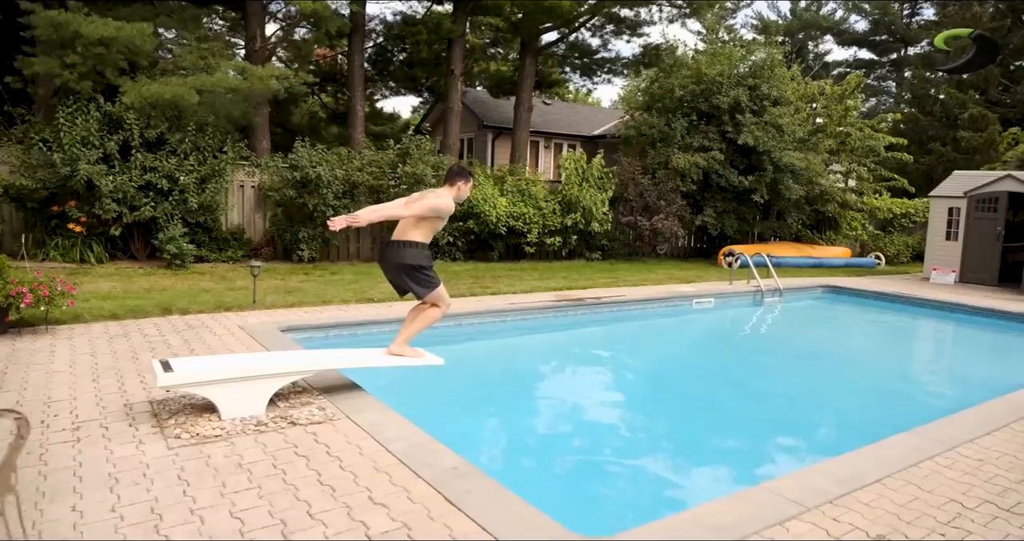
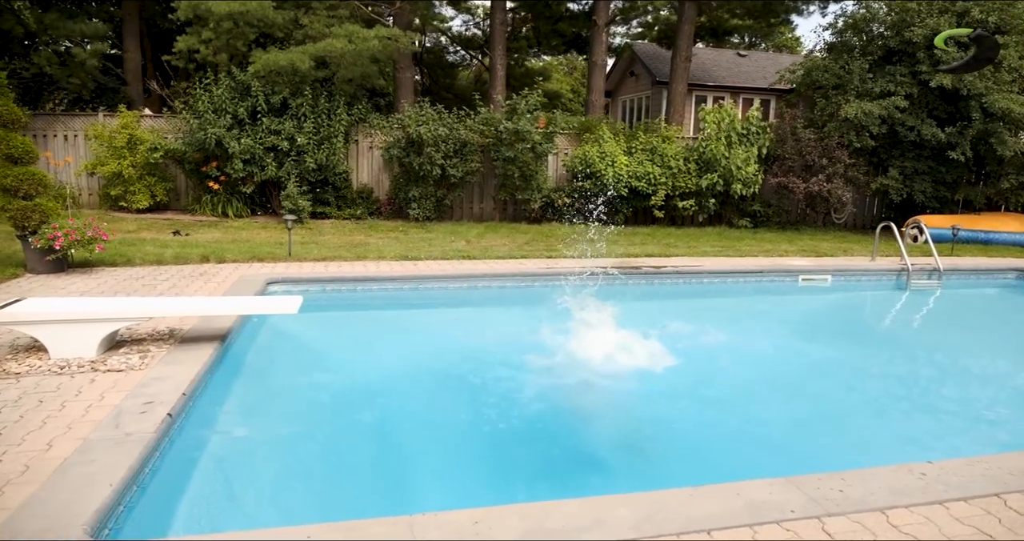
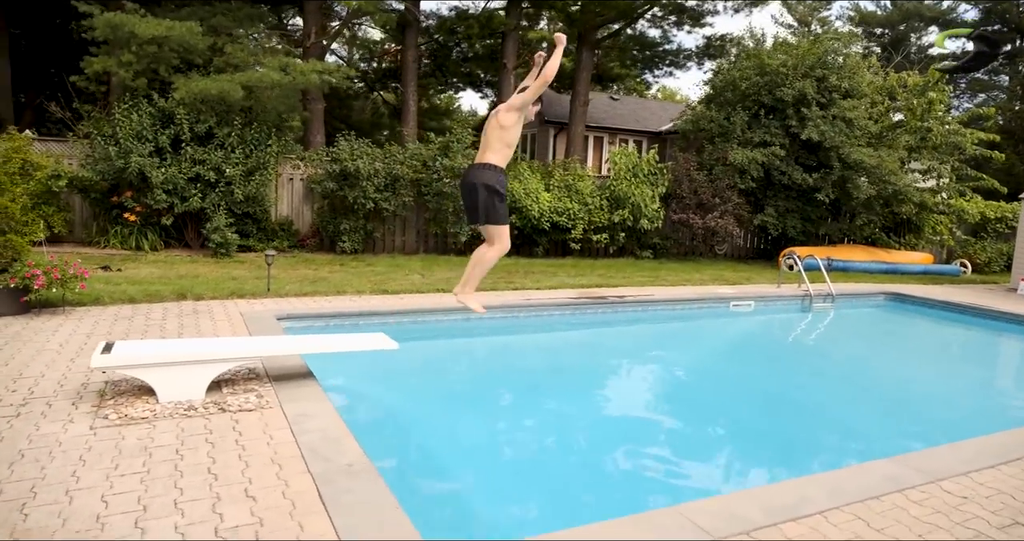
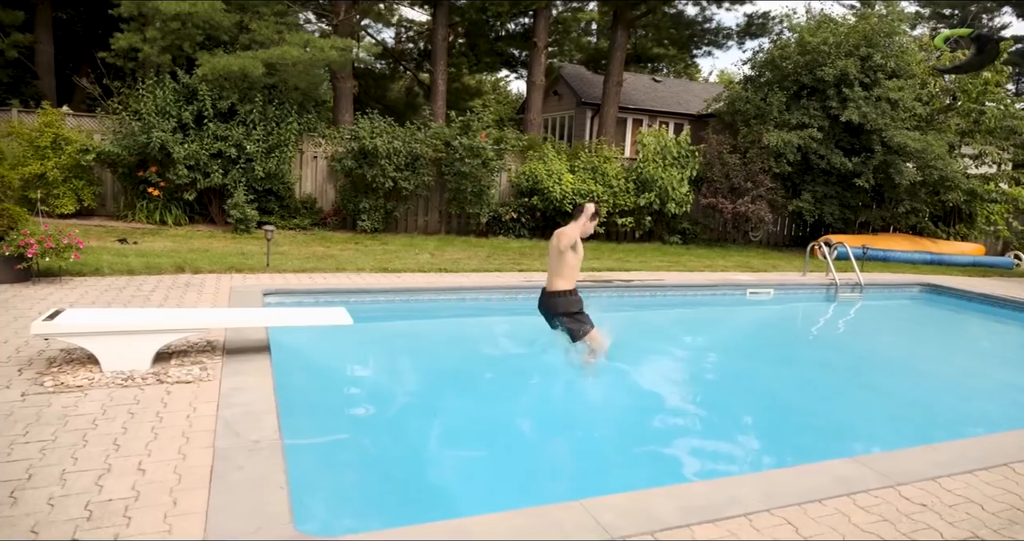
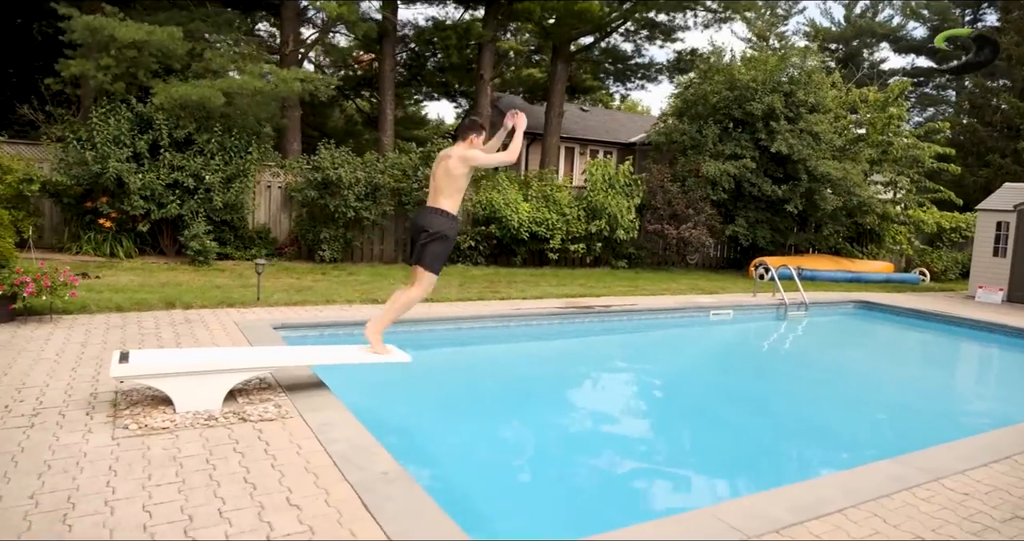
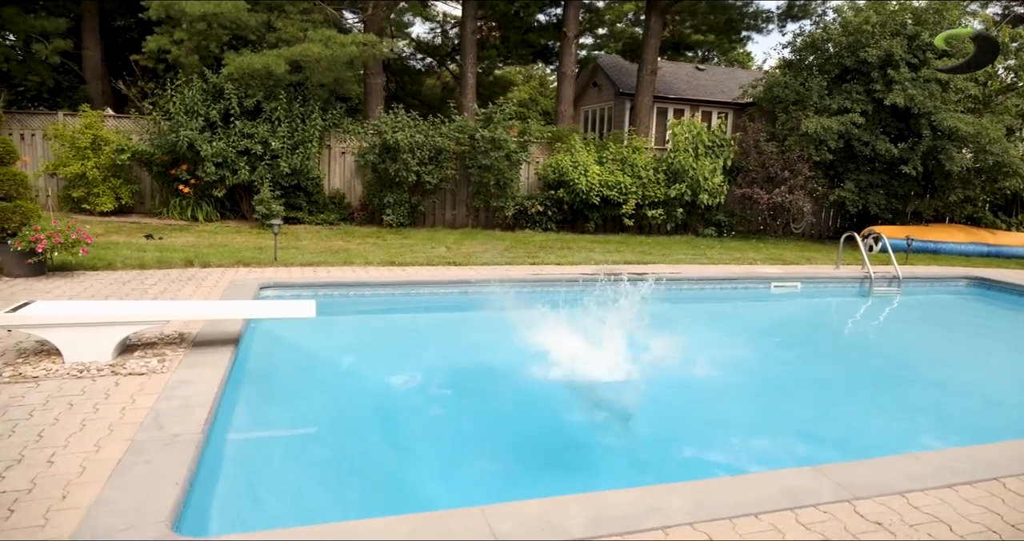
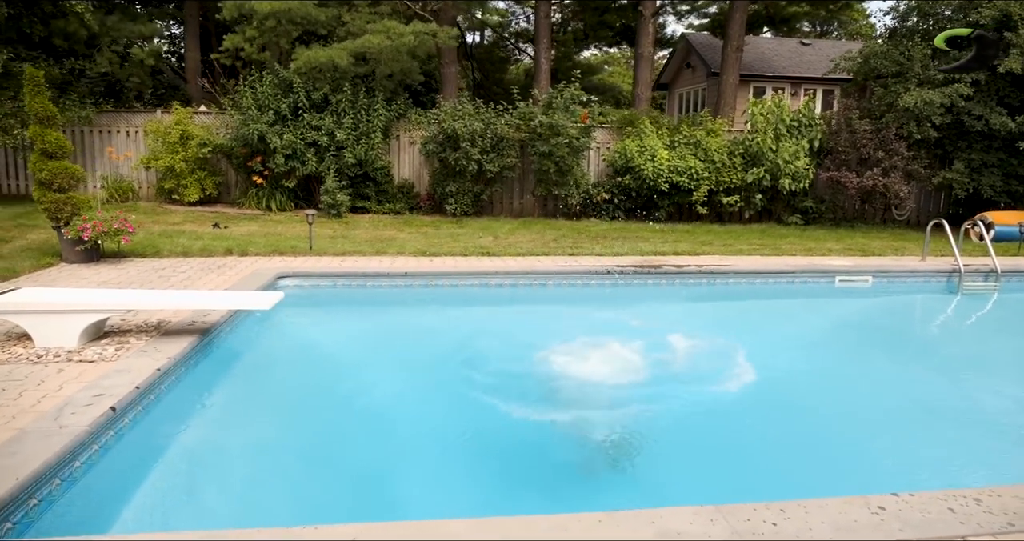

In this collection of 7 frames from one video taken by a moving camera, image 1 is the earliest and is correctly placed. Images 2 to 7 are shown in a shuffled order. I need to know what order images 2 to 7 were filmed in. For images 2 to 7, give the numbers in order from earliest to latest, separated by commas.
5, 3, 4, 6, 2, 7
